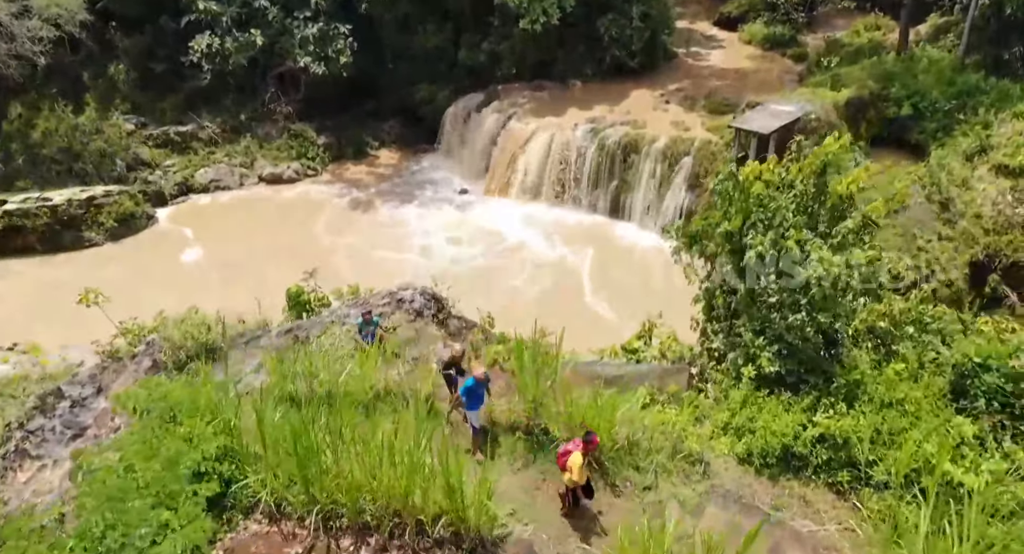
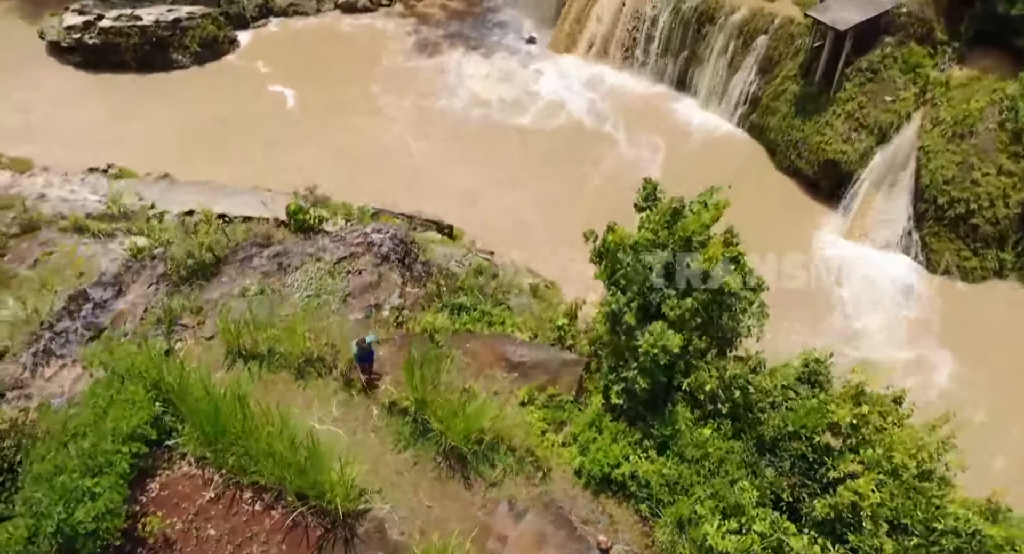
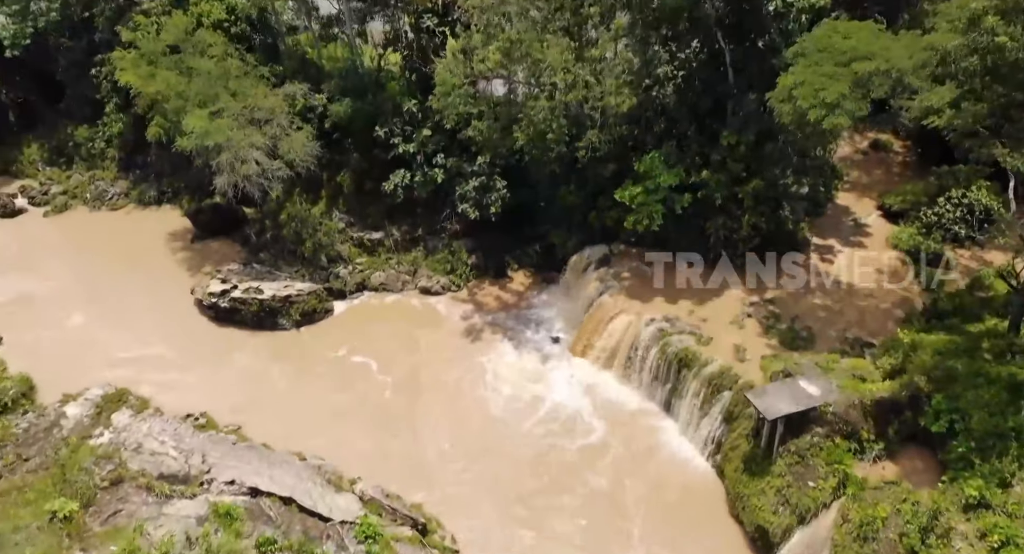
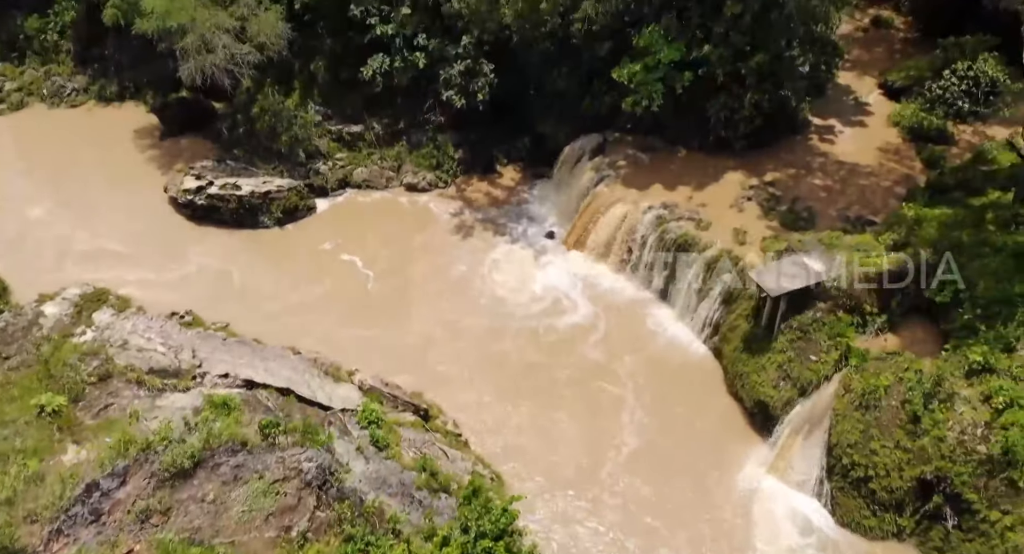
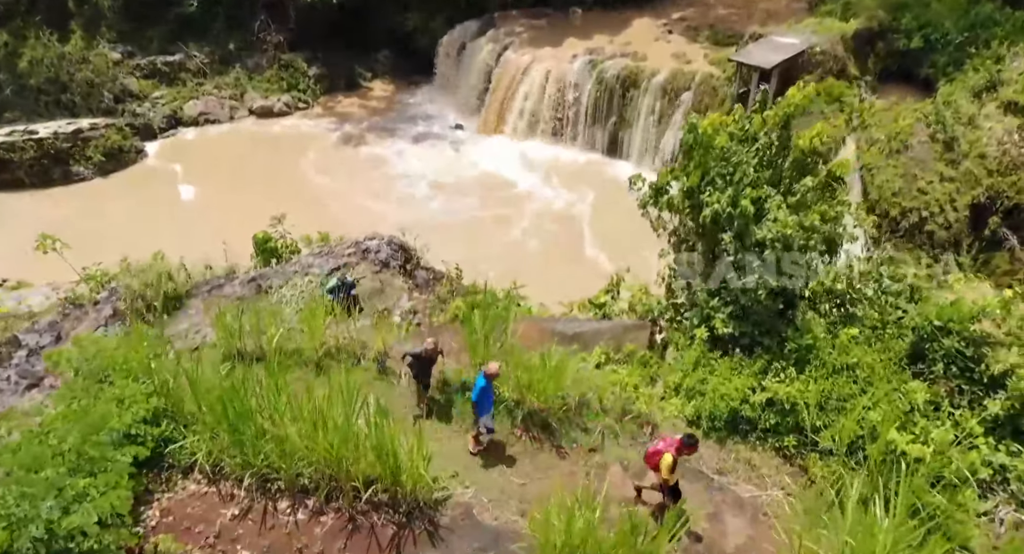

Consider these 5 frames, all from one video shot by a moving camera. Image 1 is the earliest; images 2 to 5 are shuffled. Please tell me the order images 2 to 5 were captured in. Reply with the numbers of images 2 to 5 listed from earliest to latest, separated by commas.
5, 2, 4, 3
